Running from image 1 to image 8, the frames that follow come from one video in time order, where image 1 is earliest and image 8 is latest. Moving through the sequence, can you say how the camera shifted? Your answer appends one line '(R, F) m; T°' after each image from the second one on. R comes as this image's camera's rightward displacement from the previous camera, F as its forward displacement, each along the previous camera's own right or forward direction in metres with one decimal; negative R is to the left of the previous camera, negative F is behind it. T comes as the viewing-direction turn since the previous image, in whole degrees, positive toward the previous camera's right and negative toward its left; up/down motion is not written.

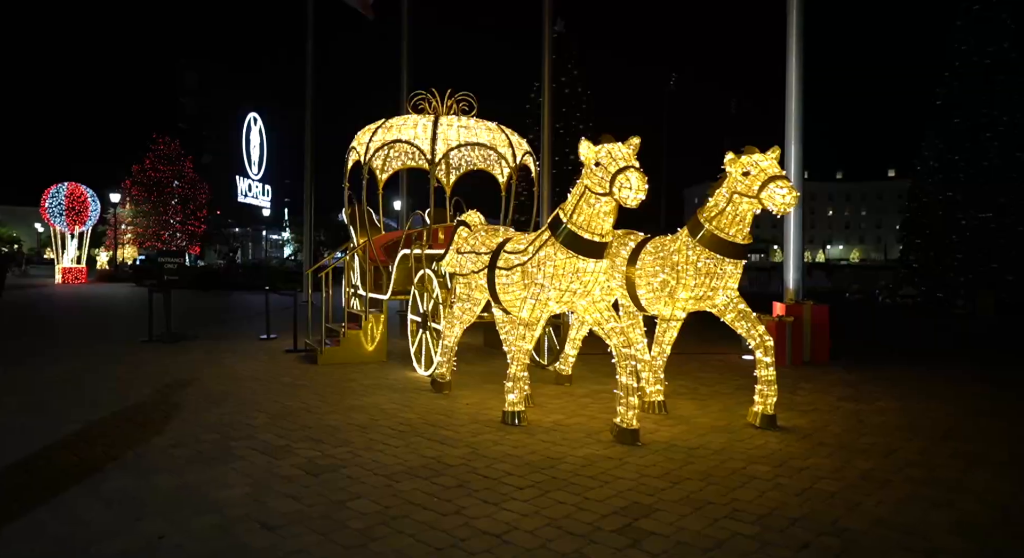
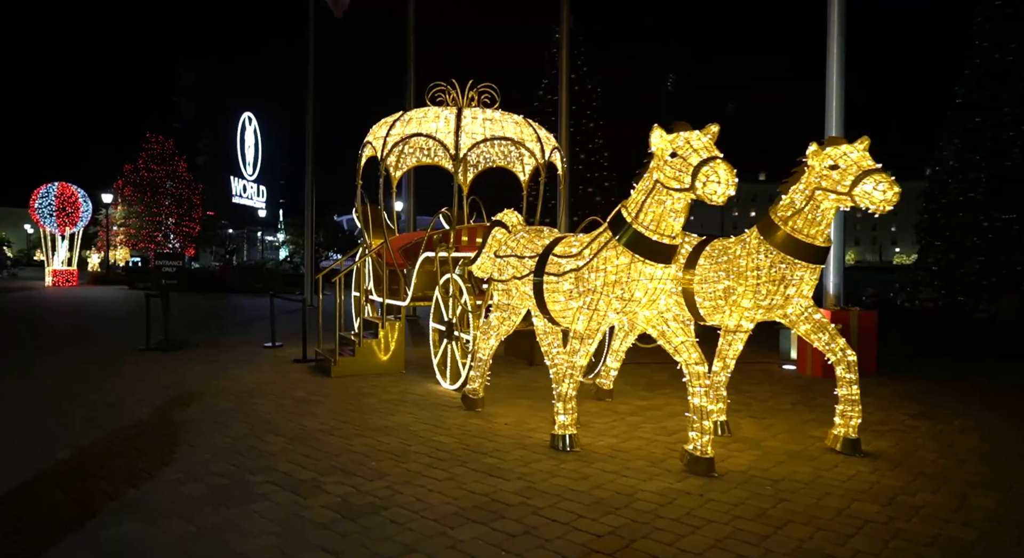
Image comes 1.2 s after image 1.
(-0.5, +0.7) m; +1°
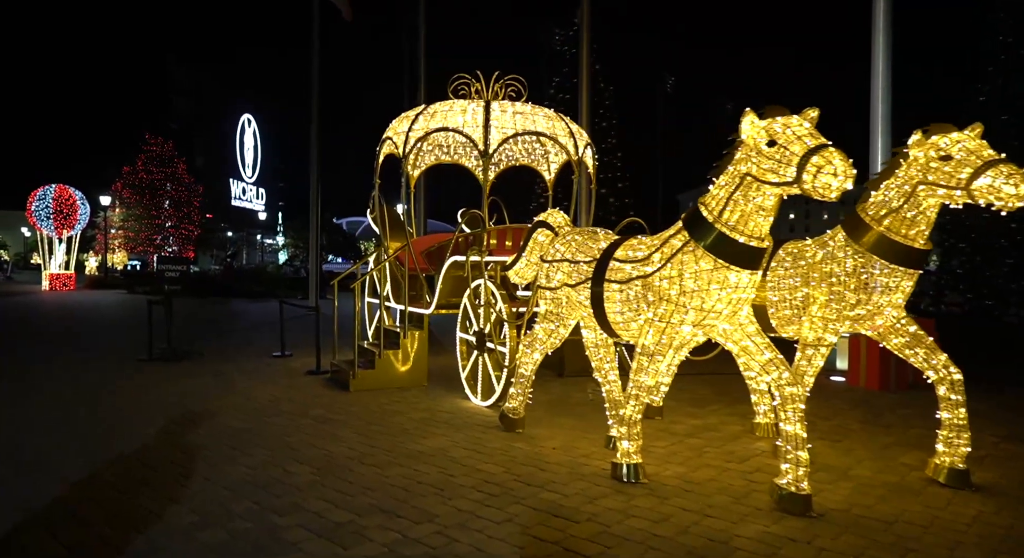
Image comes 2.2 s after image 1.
(-0.4, +0.6) m; 0°
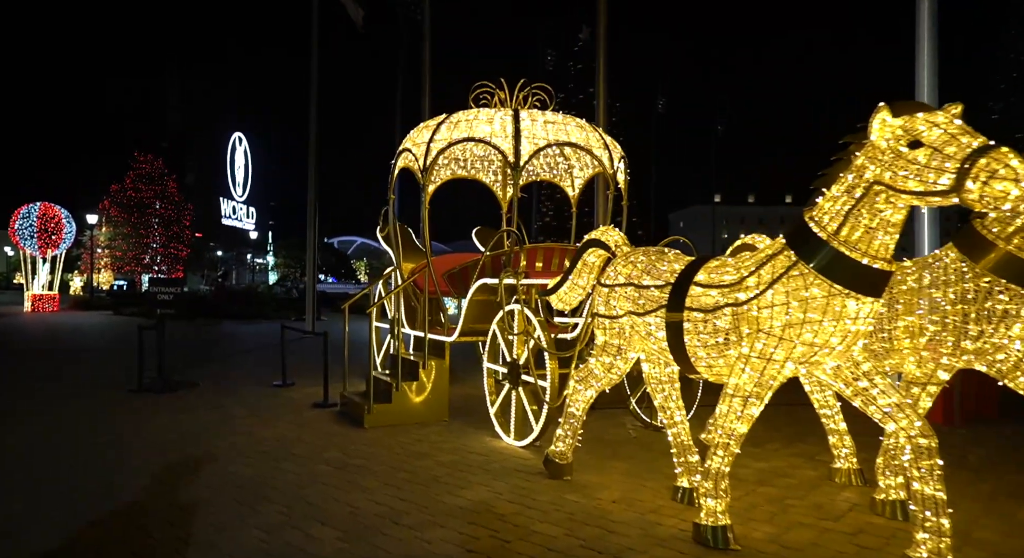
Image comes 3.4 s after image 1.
(-0.5, +0.7) m; +1°
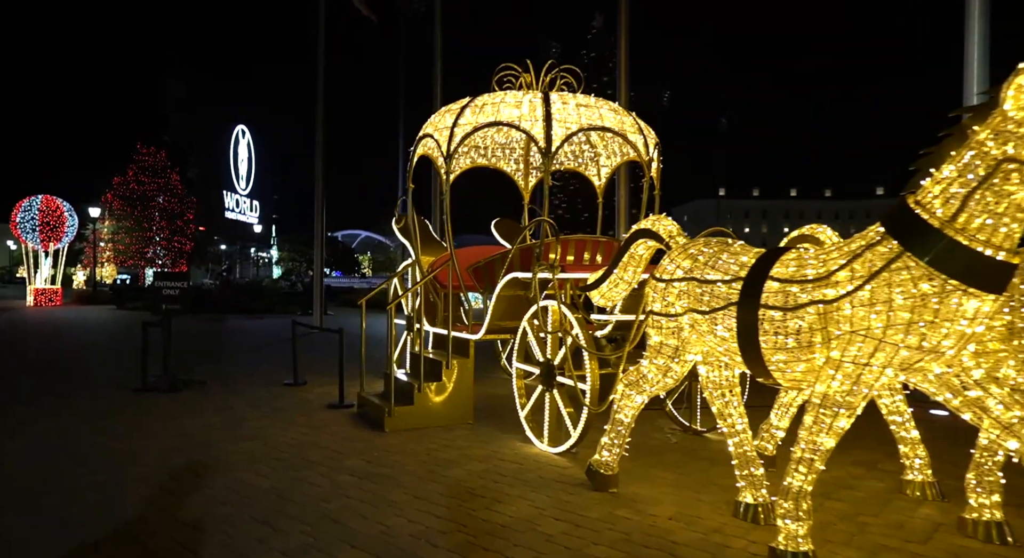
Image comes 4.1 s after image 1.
(-0.3, +0.5) m; 0°
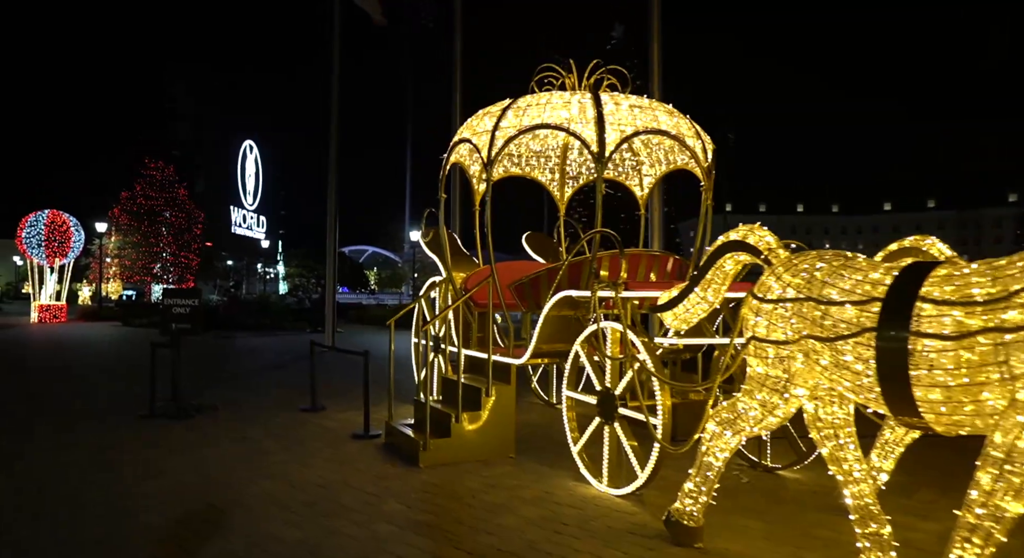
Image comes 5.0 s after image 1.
(-0.4, +0.7) m; 0°
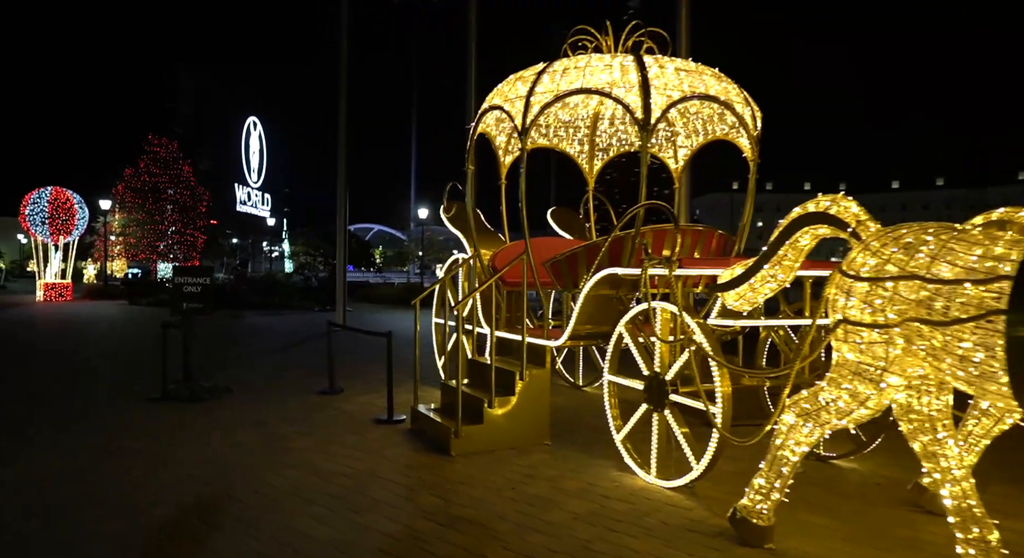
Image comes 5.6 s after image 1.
(-0.3, +0.4) m; 0°
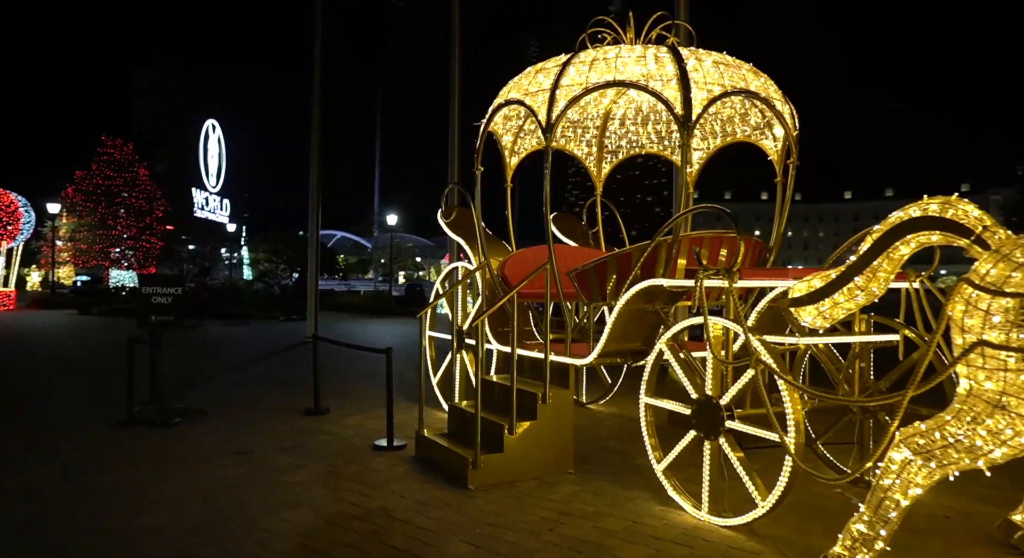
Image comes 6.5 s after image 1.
(-0.5, +0.6) m; +3°
